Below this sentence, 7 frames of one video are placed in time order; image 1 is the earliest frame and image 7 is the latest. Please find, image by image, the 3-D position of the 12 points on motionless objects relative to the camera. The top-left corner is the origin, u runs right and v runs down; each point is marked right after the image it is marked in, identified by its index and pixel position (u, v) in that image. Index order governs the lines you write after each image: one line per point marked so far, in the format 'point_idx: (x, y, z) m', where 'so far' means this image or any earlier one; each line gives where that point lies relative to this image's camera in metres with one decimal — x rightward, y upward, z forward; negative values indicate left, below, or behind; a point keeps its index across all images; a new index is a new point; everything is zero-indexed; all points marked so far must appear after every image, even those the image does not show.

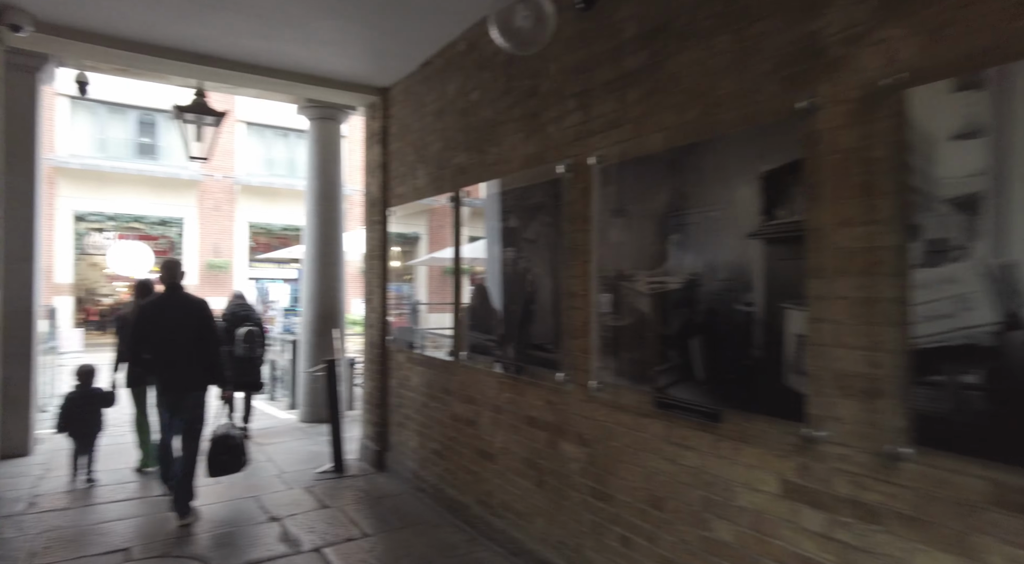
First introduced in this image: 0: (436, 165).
0: (-0.7, +1.0, +5.5) m
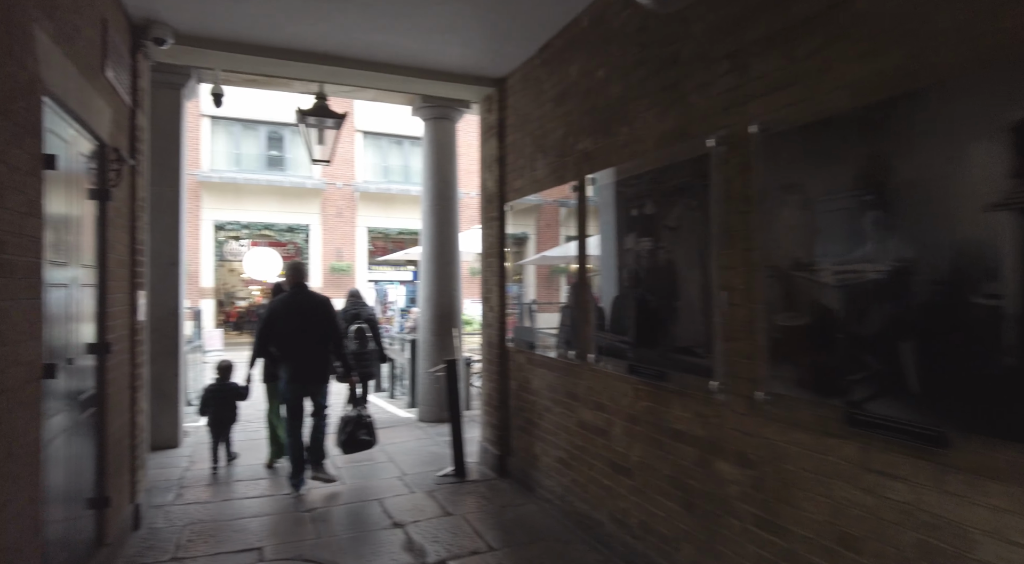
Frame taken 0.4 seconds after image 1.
0: (+0.3, +1.0, +5.2) m
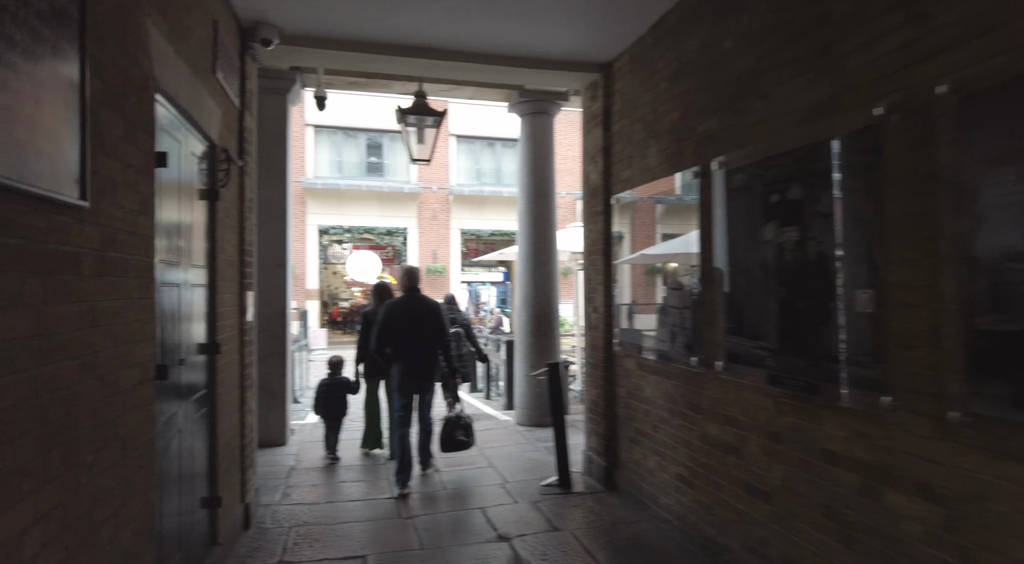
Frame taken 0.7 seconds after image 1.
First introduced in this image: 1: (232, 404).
0: (+1.2, +1.0, +4.7) m
1: (-2.2, -1.0, +5.0) m
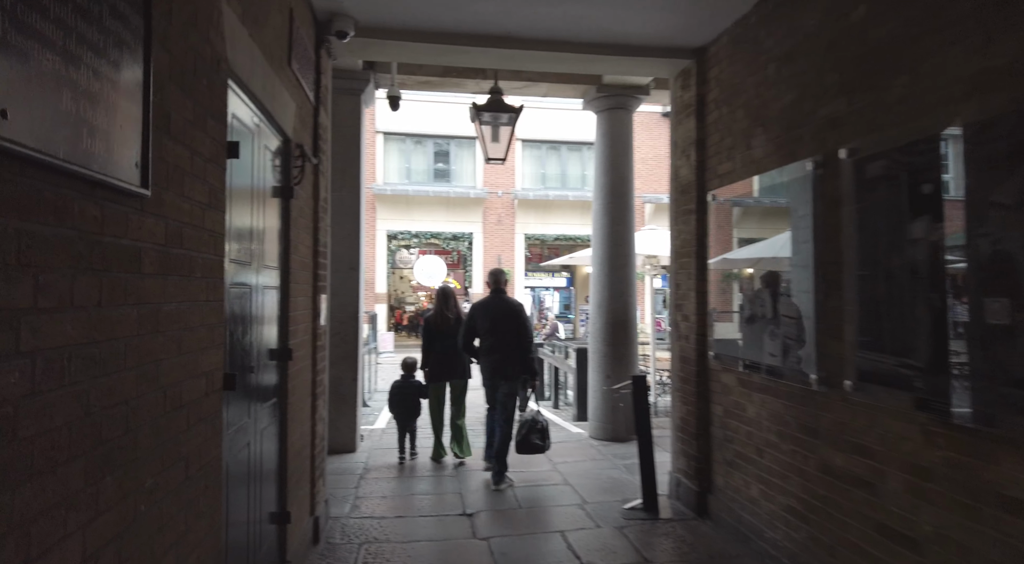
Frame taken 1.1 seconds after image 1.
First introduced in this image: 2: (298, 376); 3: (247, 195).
0: (+1.8, +1.0, +4.2) m
1: (-1.5, -1.0, +4.7) m
2: (-1.5, -0.7, +4.6) m
3: (-1.4, +0.5, +3.5) m
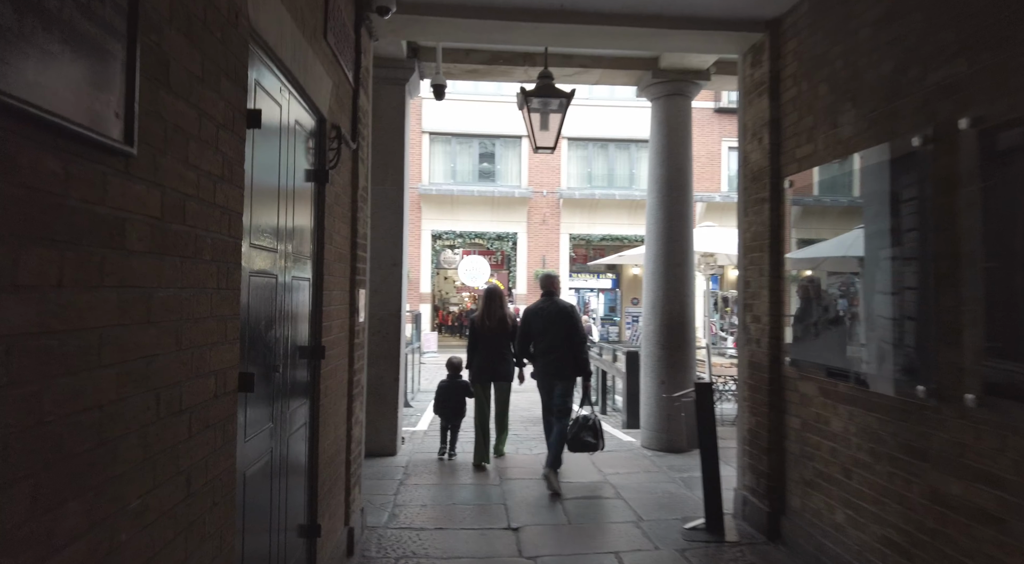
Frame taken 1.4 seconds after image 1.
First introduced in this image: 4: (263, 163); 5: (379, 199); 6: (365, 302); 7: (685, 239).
0: (+2.1, +1.0, +3.6) m
1: (-1.2, -0.9, +4.4) m
2: (-1.2, -0.6, +4.3) m
3: (-1.2, +0.5, +3.2) m
4: (-1.2, +0.6, +3.0) m
5: (-1.6, +1.0, +7.8) m
6: (-1.2, -0.2, +5.2) m
7: (+2.1, +0.5, +7.8) m
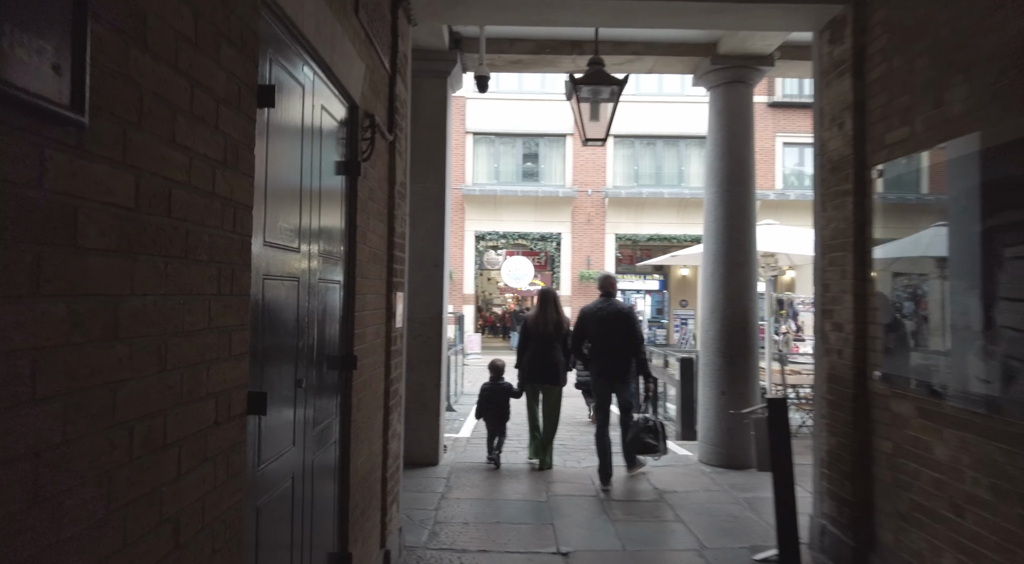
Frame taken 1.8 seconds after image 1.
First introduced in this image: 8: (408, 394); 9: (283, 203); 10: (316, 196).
0: (+2.3, +1.0, +3.1) m
1: (-0.9, -0.9, +4.1) m
2: (-0.9, -0.6, +3.9) m
3: (-0.9, +0.5, +2.8) m
4: (-0.9, +0.6, +2.7) m
5: (-1.1, +1.0, +7.5) m
6: (-0.8, -0.2, +4.8) m
7: (+2.6, +0.5, +7.2) m
8: (-1.2, -1.3, +7.3) m
9: (-1.0, +0.3, +2.7) m
10: (-0.9, +0.4, +3.1) m
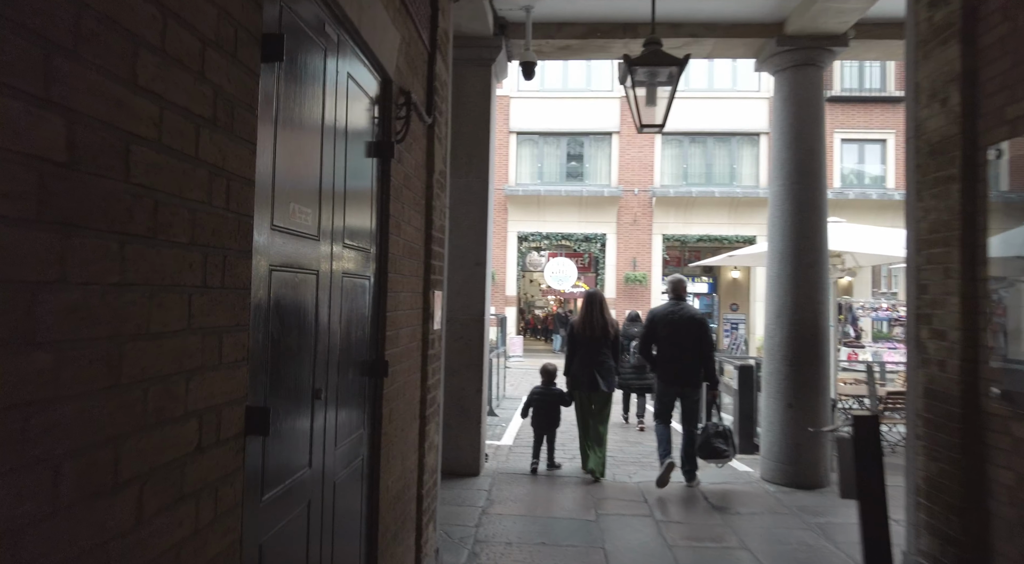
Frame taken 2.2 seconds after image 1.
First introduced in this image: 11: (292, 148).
0: (+2.6, +1.0, +2.5) m
1: (-0.6, -0.9, +3.7) m
2: (-0.6, -0.6, +3.5) m
3: (-0.7, +0.5, +2.5) m
4: (-0.8, +0.6, +2.3) m
5: (-0.6, +1.0, +7.1) m
6: (-0.5, -0.2, +4.4) m
7: (+3.1, +0.5, +6.6) m
8: (-0.7, -1.3, +7.0) m
9: (-0.8, +0.4, +2.3) m
10: (-0.7, +0.5, +2.7) m
11: (-0.8, +0.4, +2.2) m
